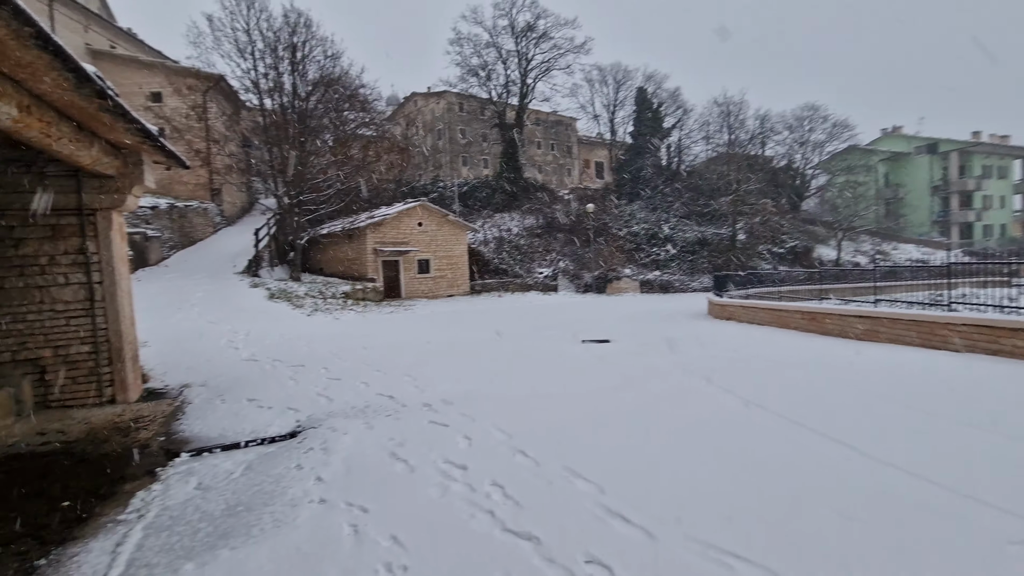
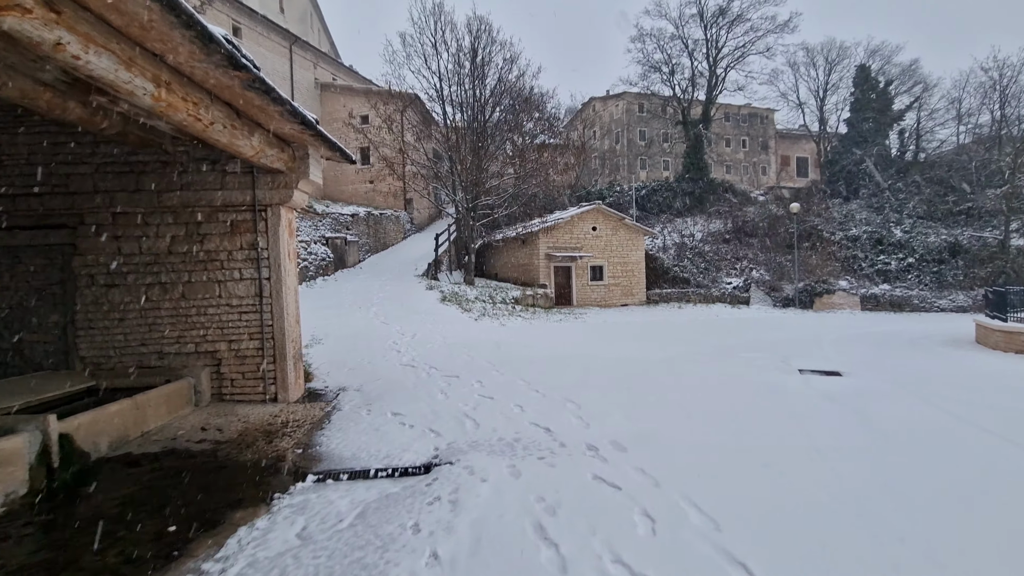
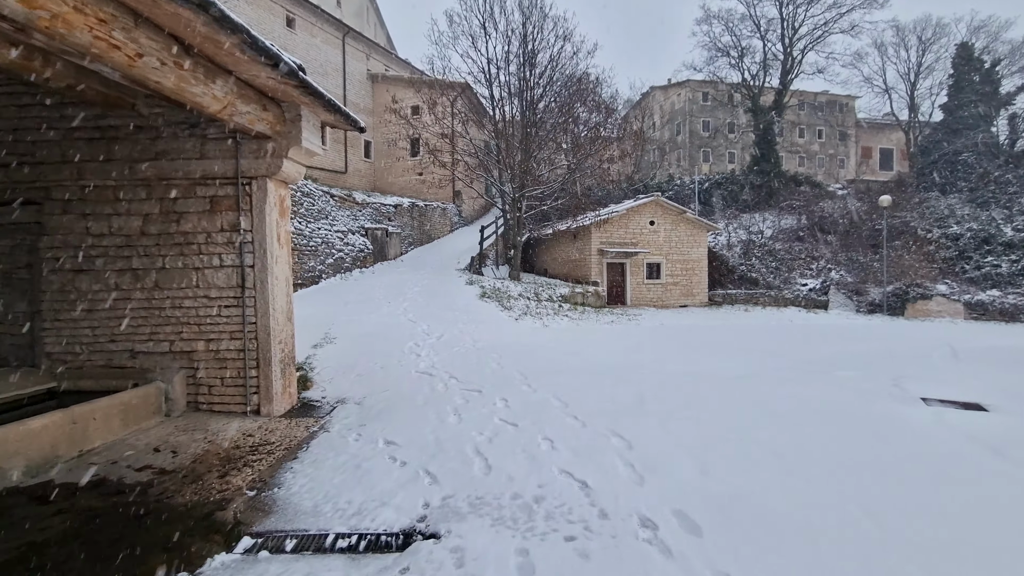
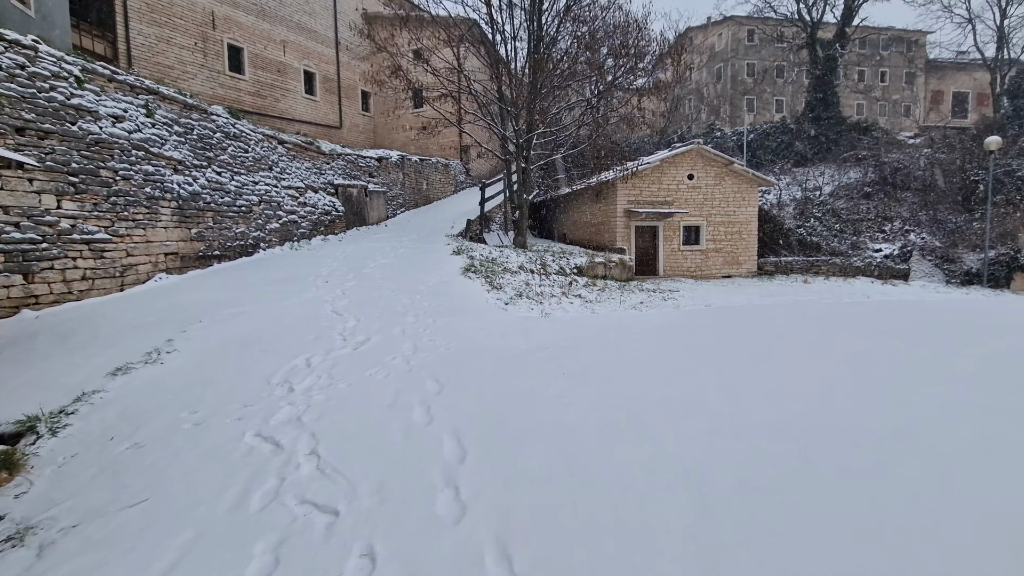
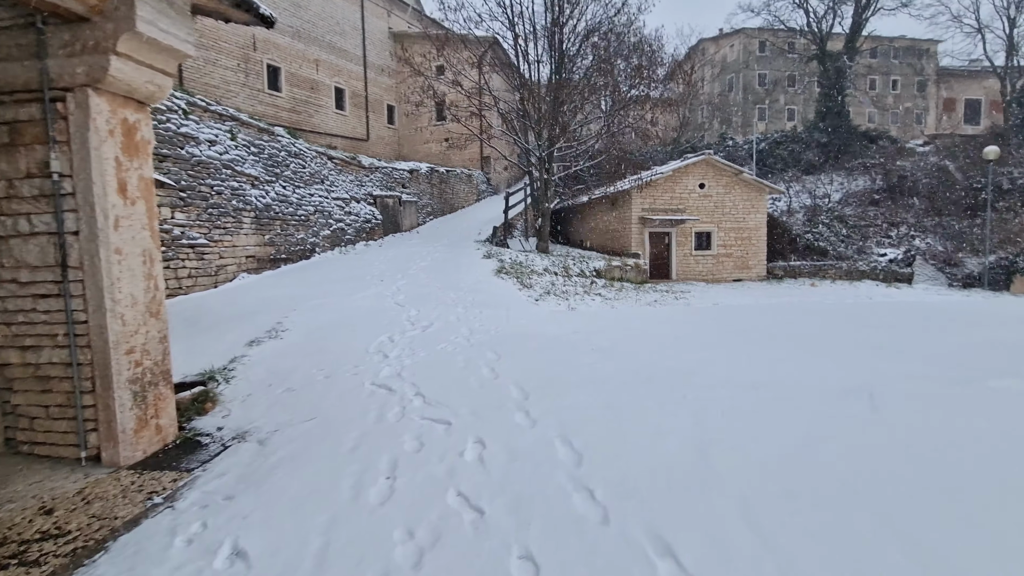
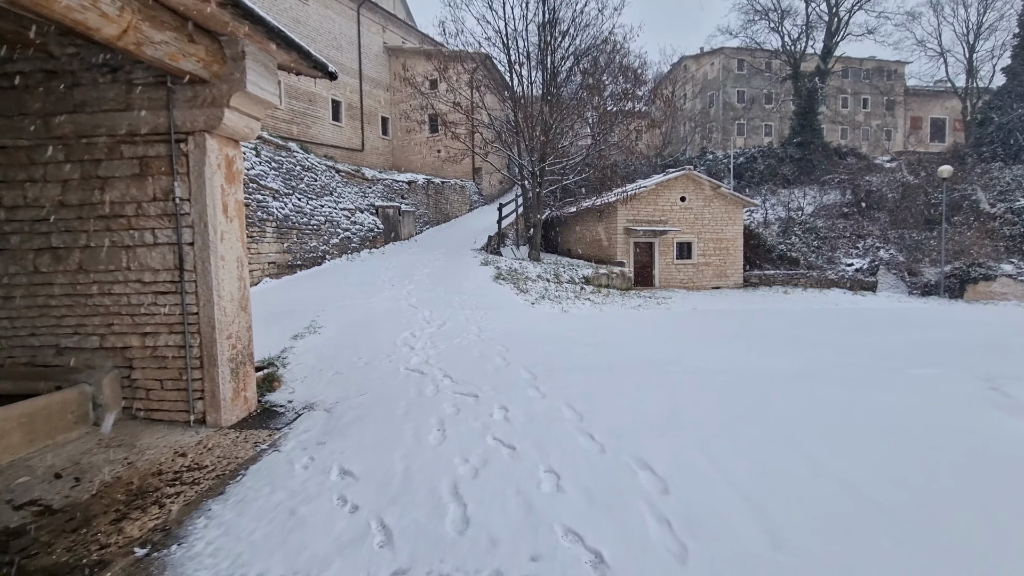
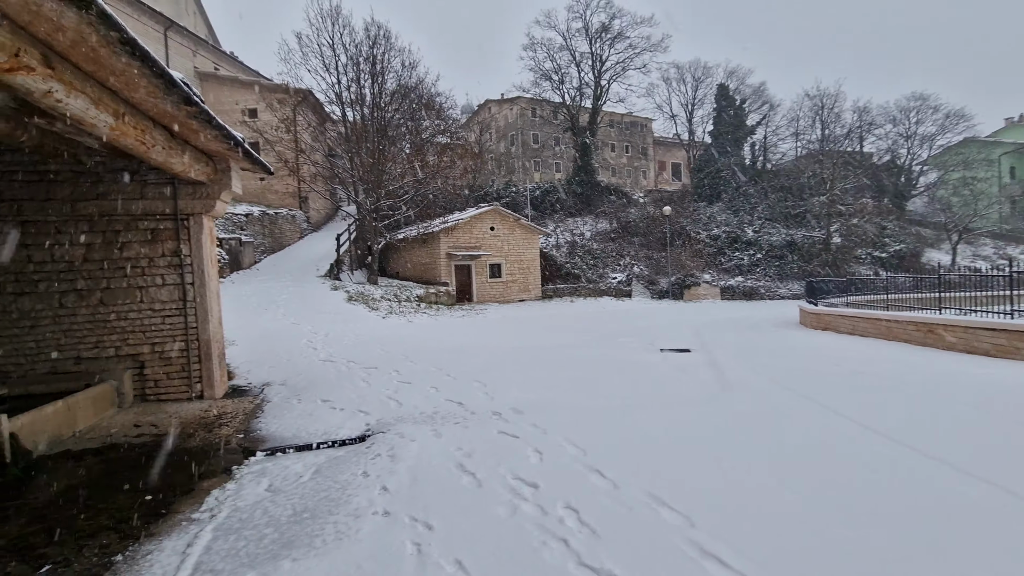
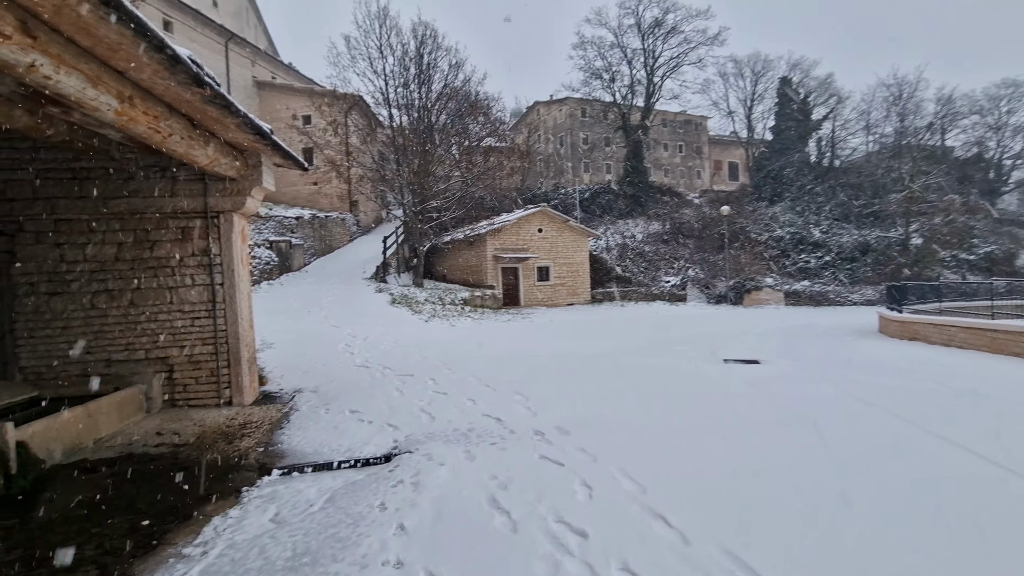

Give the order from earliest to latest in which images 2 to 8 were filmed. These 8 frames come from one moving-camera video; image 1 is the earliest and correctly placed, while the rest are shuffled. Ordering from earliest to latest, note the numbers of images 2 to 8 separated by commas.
7, 8, 2, 3, 6, 5, 4
